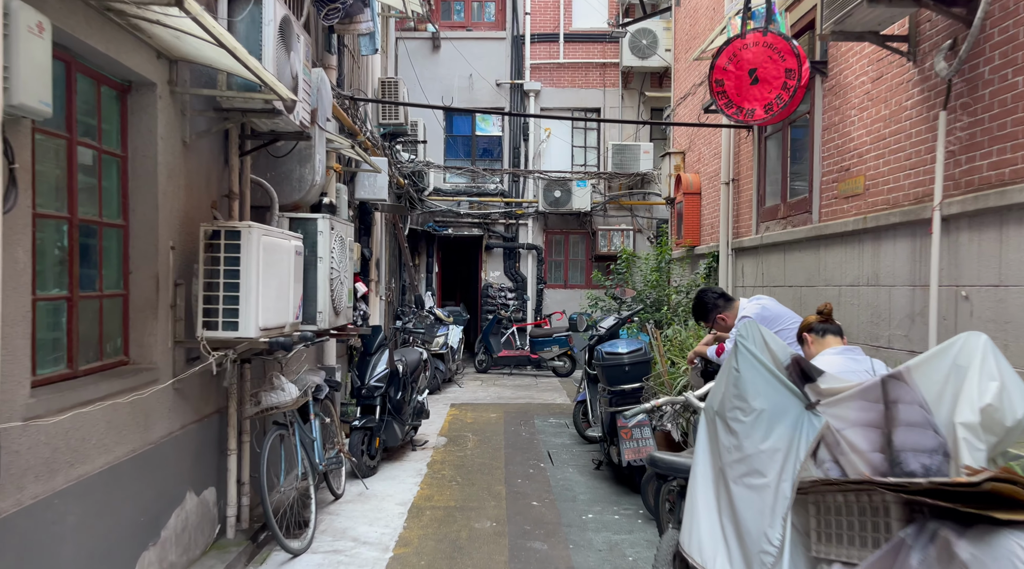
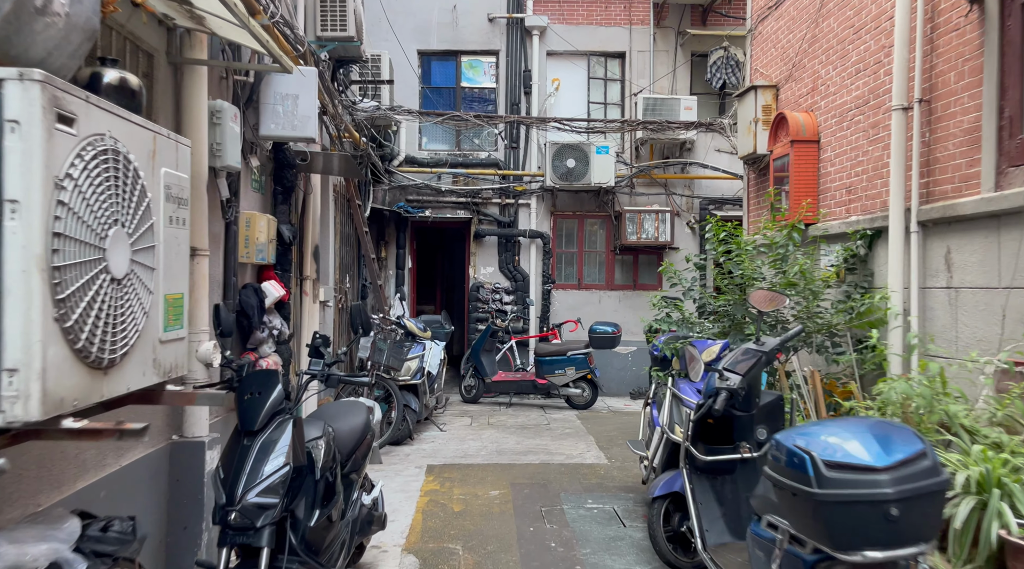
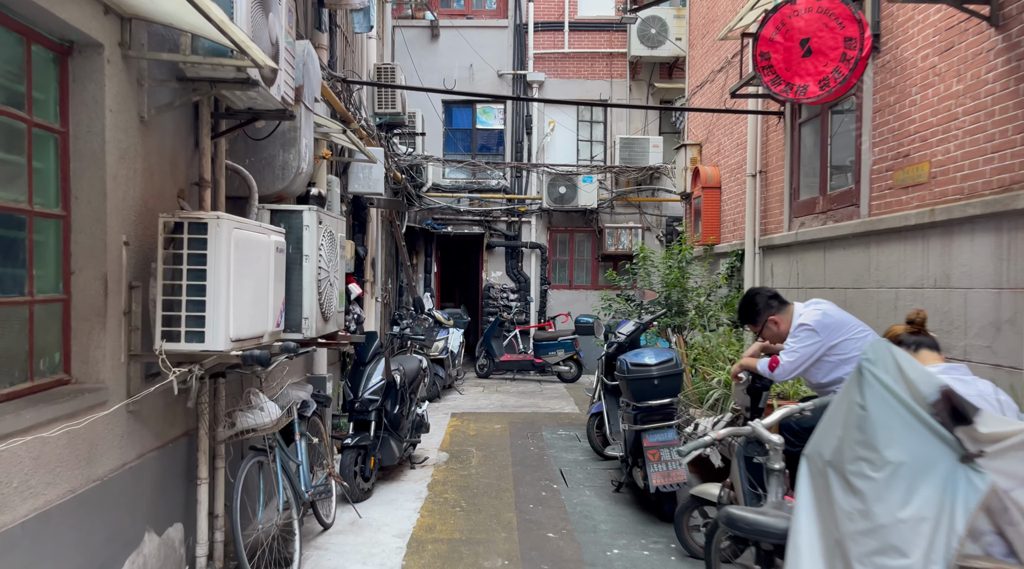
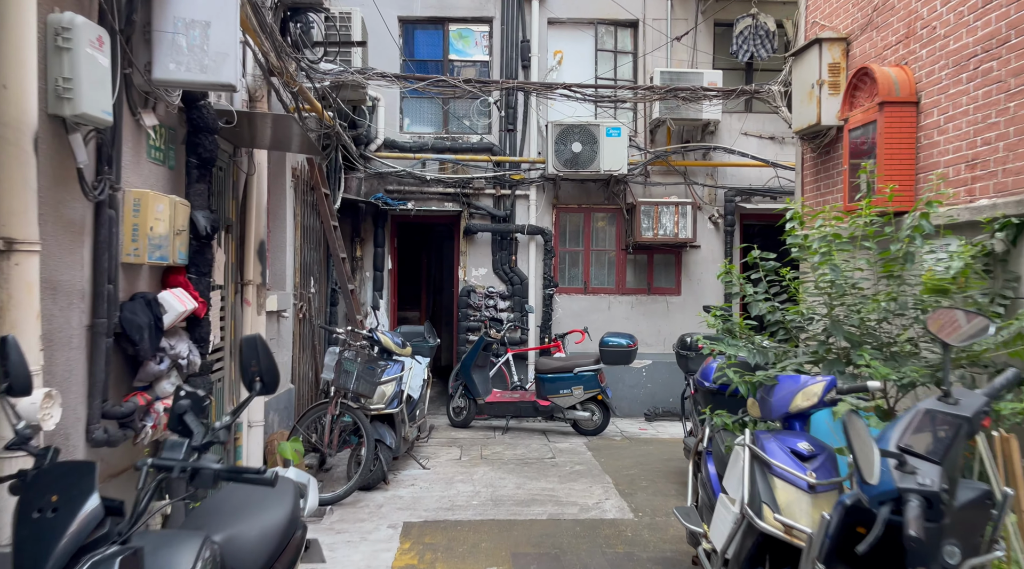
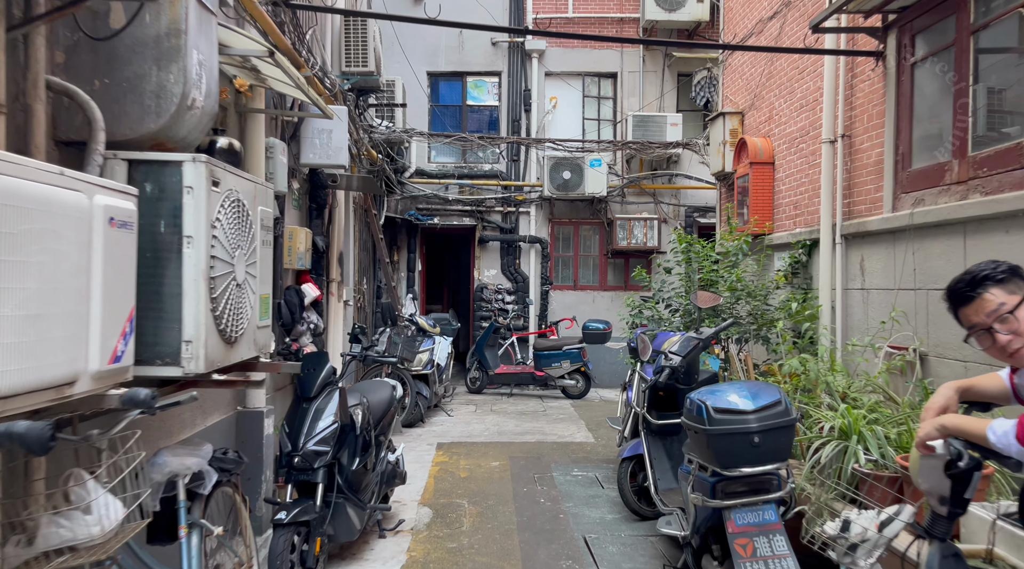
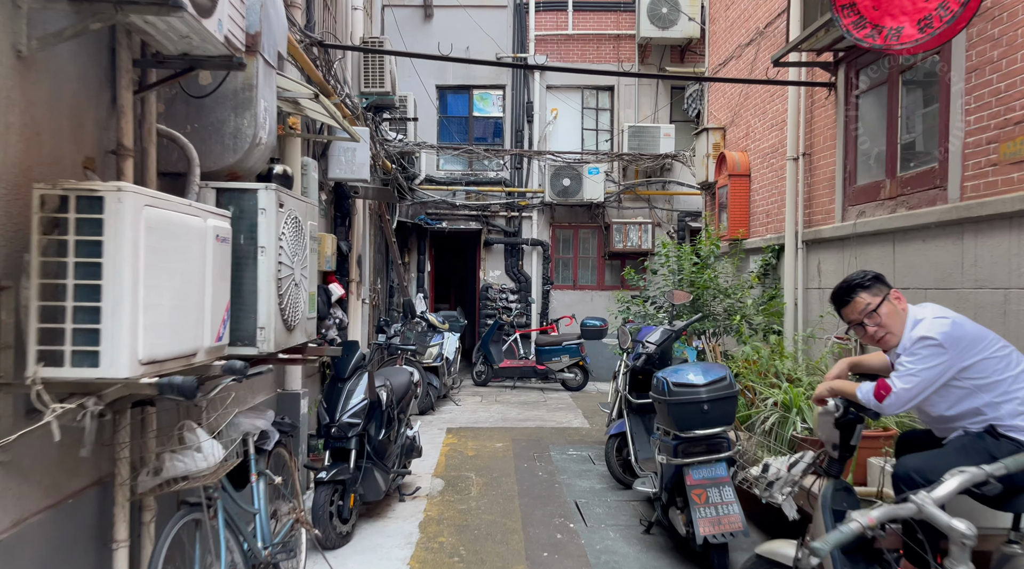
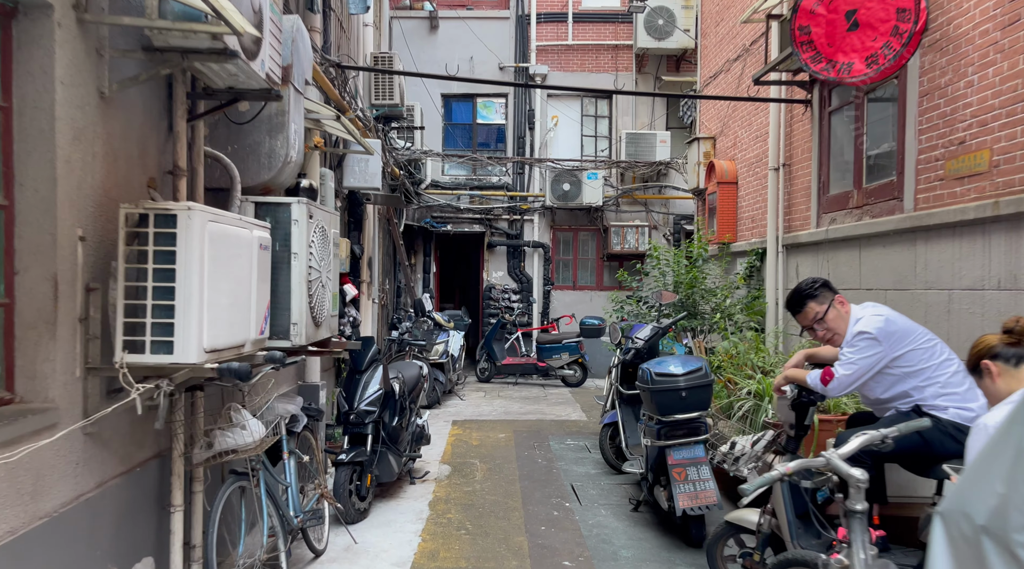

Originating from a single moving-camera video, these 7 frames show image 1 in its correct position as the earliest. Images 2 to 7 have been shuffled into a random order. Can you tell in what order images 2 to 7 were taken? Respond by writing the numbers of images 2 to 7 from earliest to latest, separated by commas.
3, 7, 6, 5, 2, 4
